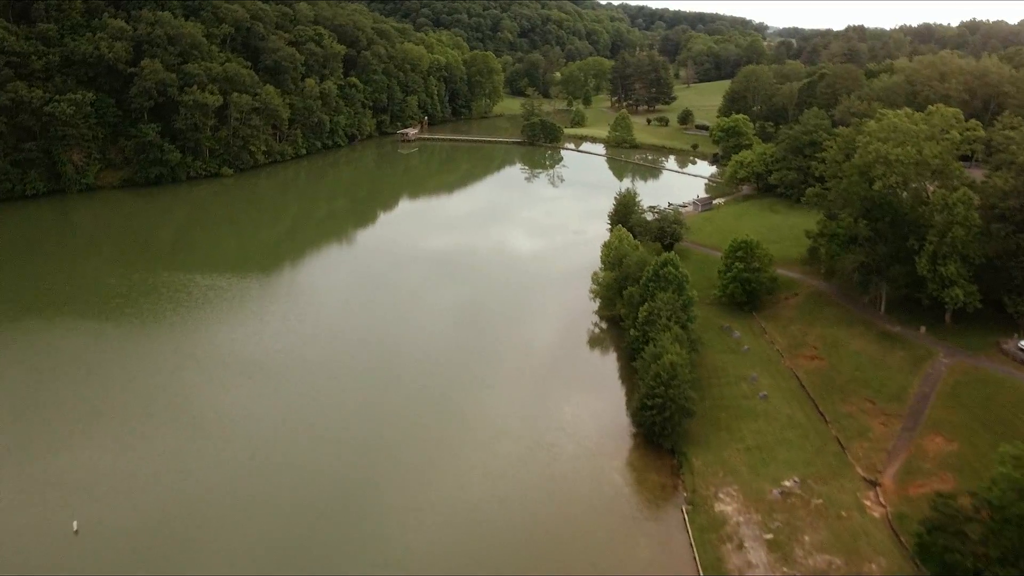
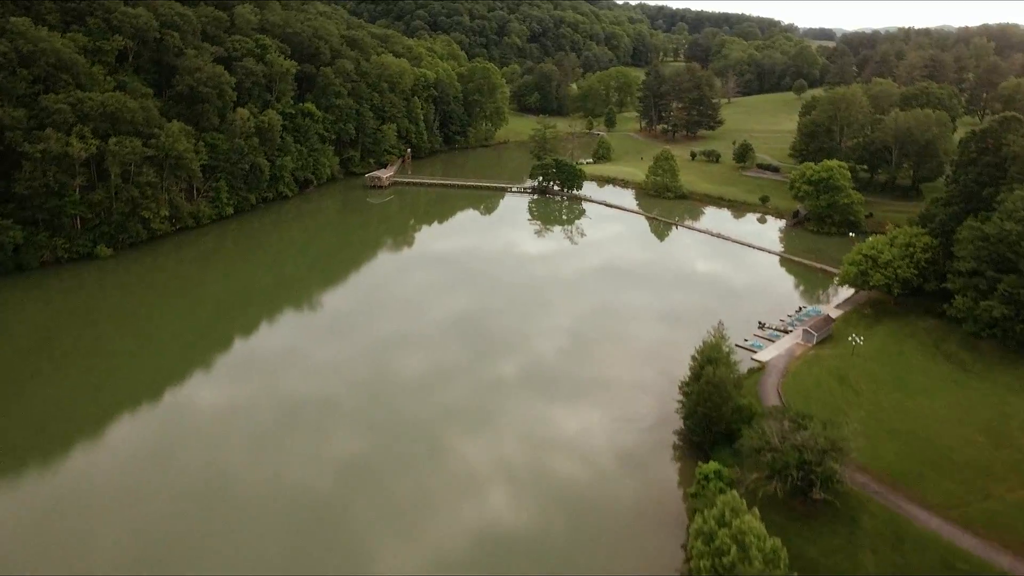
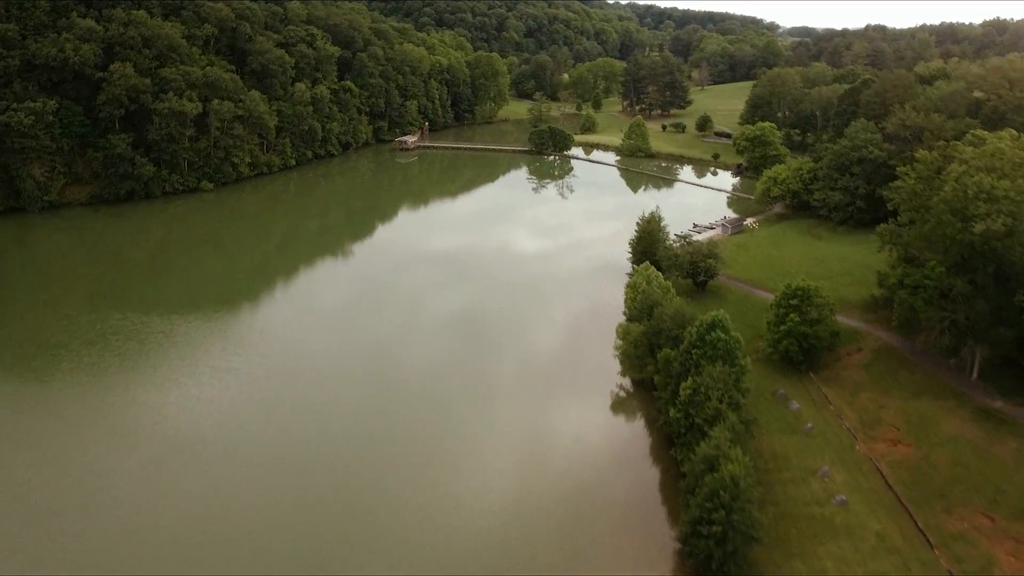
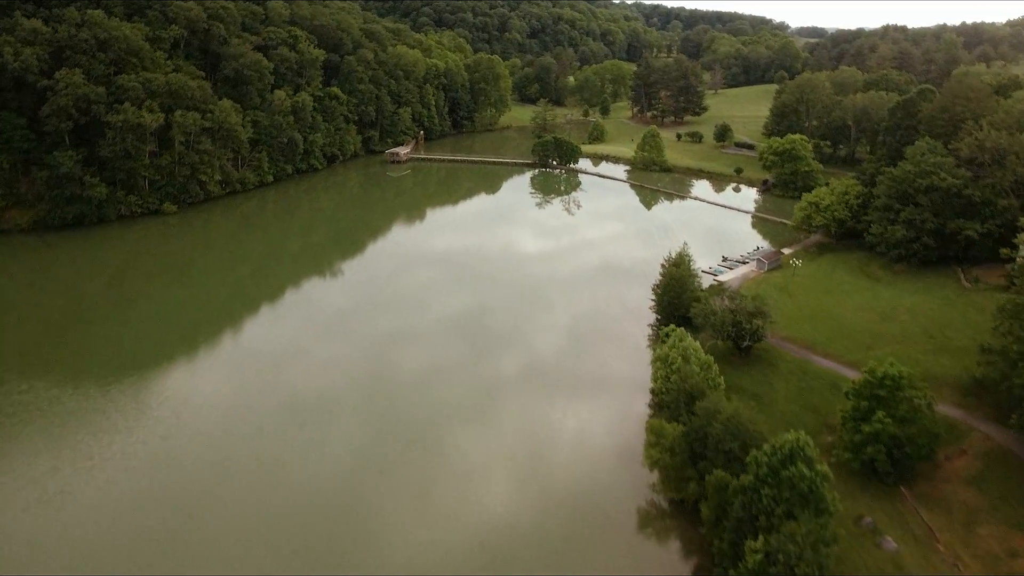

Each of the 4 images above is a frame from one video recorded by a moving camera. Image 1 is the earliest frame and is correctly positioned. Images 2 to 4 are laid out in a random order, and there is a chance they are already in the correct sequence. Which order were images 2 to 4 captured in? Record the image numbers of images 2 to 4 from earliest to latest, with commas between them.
3, 4, 2
